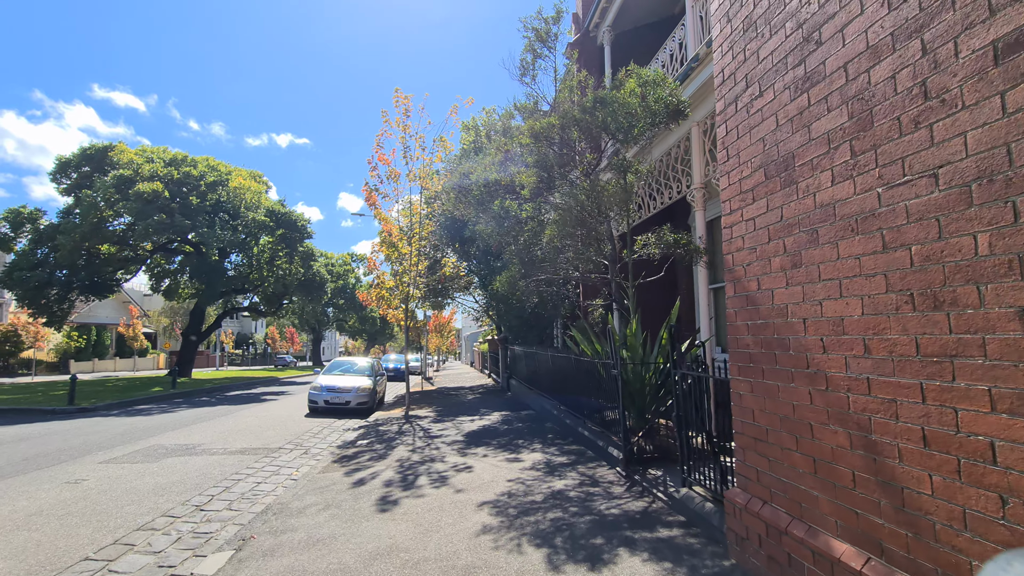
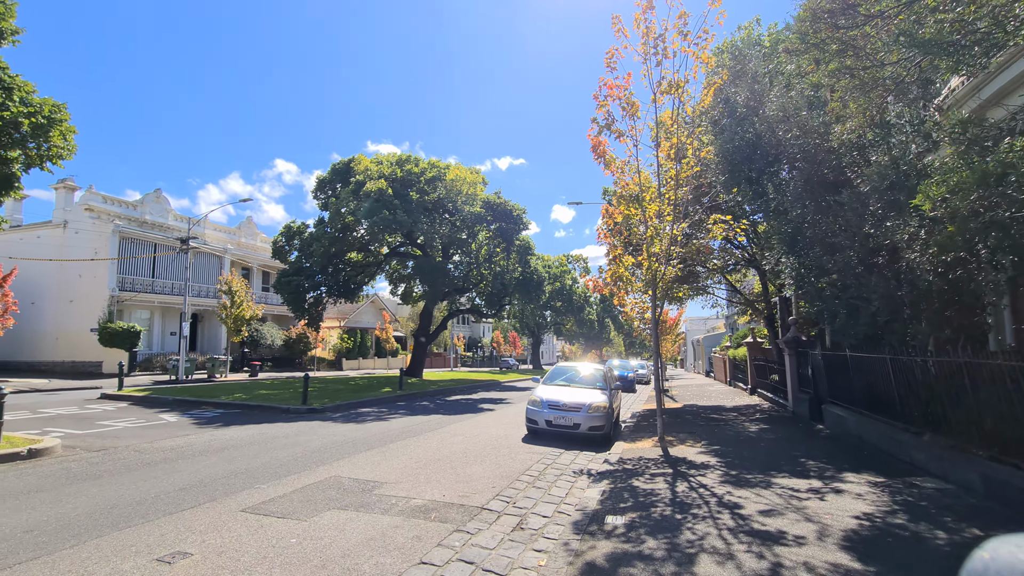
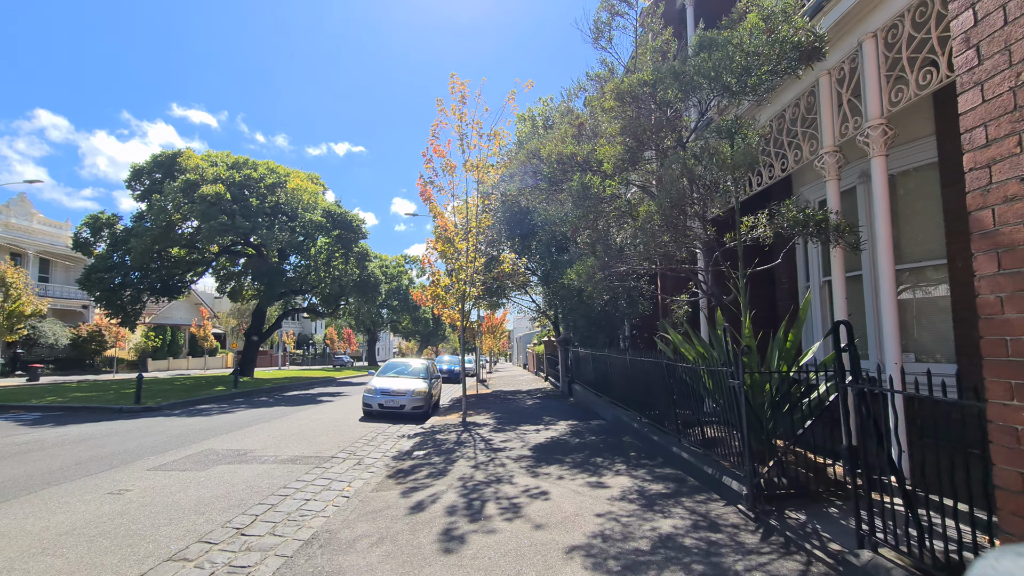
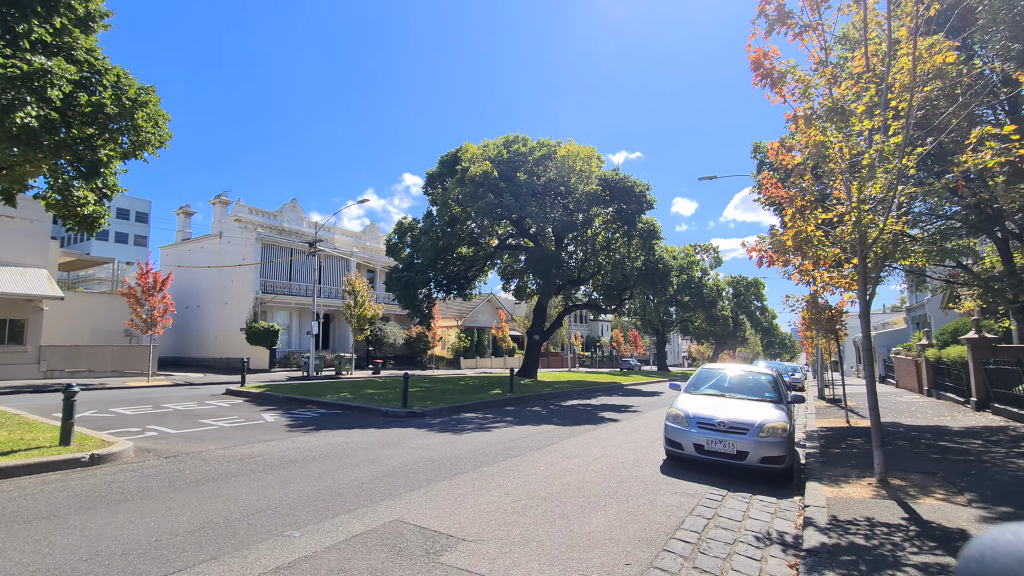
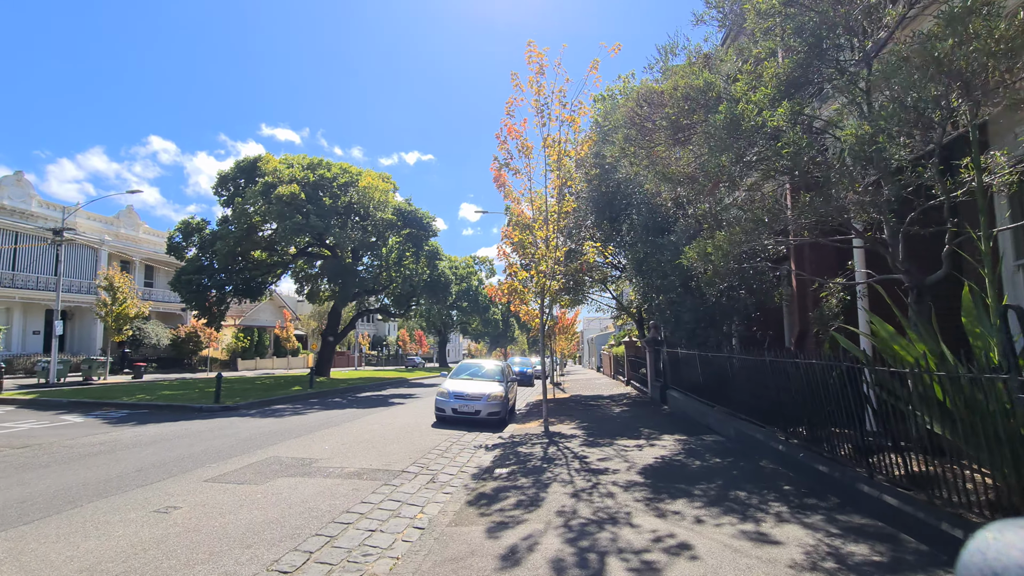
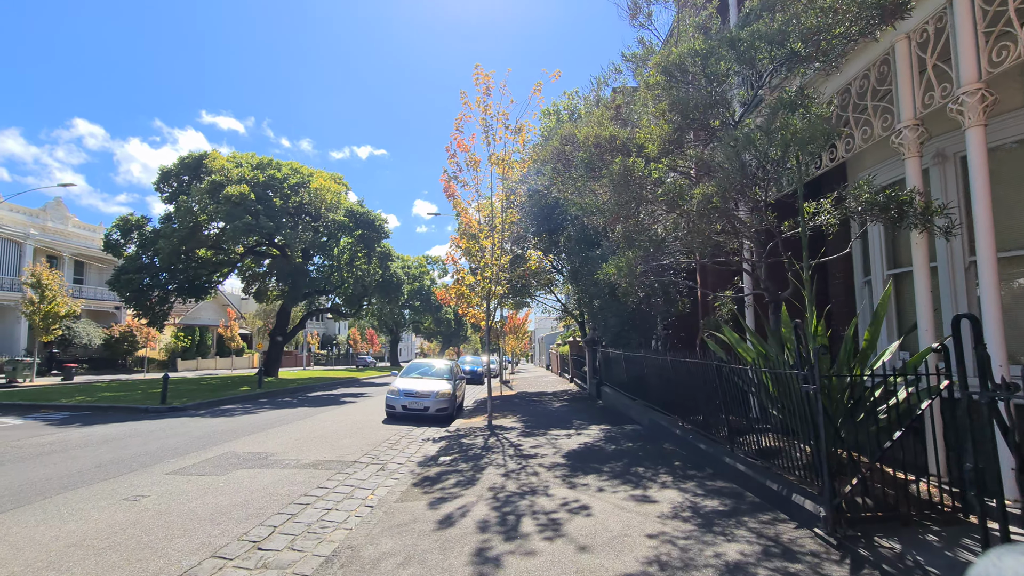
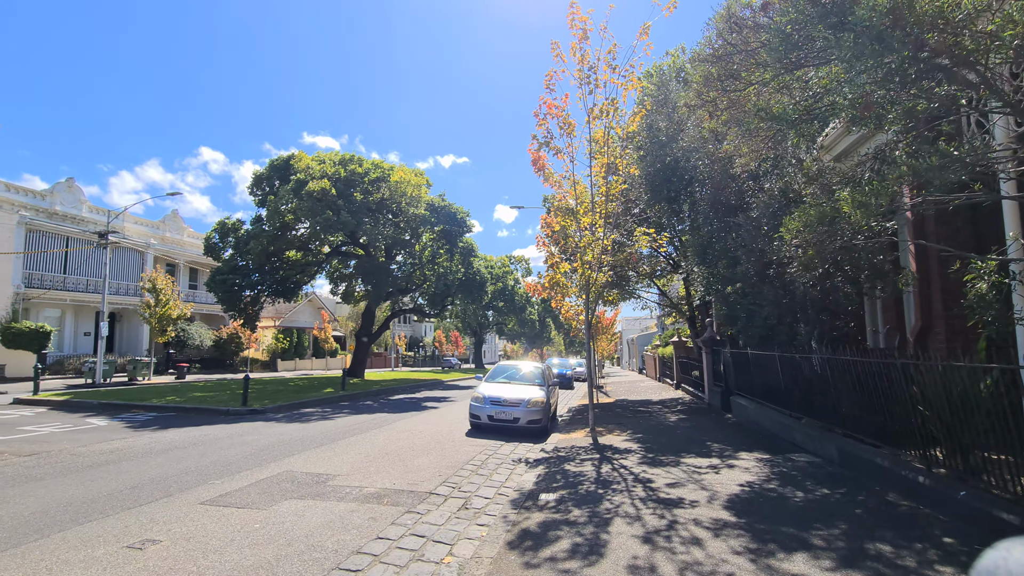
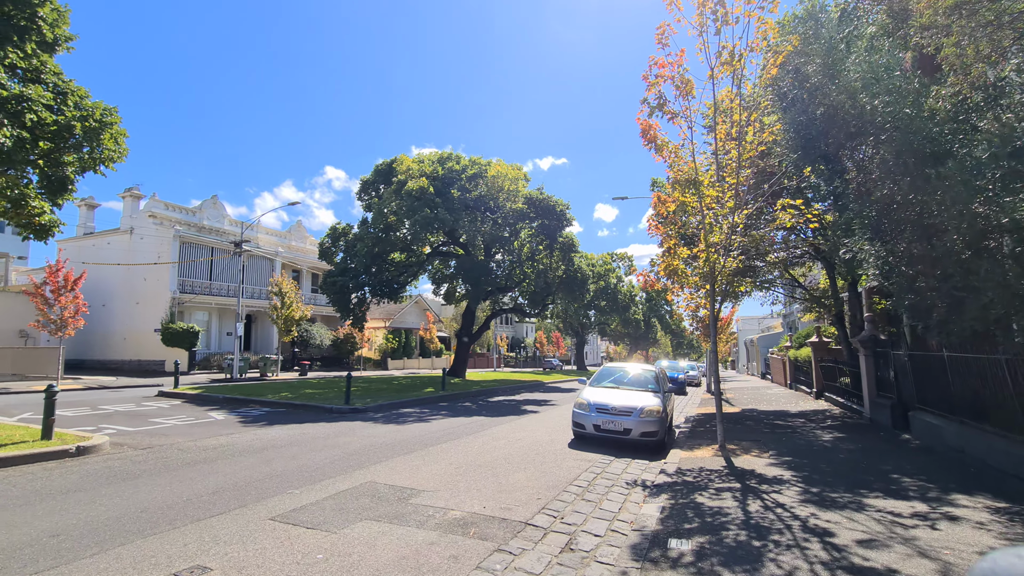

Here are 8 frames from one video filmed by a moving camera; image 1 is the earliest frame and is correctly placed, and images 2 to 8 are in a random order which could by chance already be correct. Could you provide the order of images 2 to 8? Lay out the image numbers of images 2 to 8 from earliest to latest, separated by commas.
3, 6, 5, 7, 2, 8, 4
